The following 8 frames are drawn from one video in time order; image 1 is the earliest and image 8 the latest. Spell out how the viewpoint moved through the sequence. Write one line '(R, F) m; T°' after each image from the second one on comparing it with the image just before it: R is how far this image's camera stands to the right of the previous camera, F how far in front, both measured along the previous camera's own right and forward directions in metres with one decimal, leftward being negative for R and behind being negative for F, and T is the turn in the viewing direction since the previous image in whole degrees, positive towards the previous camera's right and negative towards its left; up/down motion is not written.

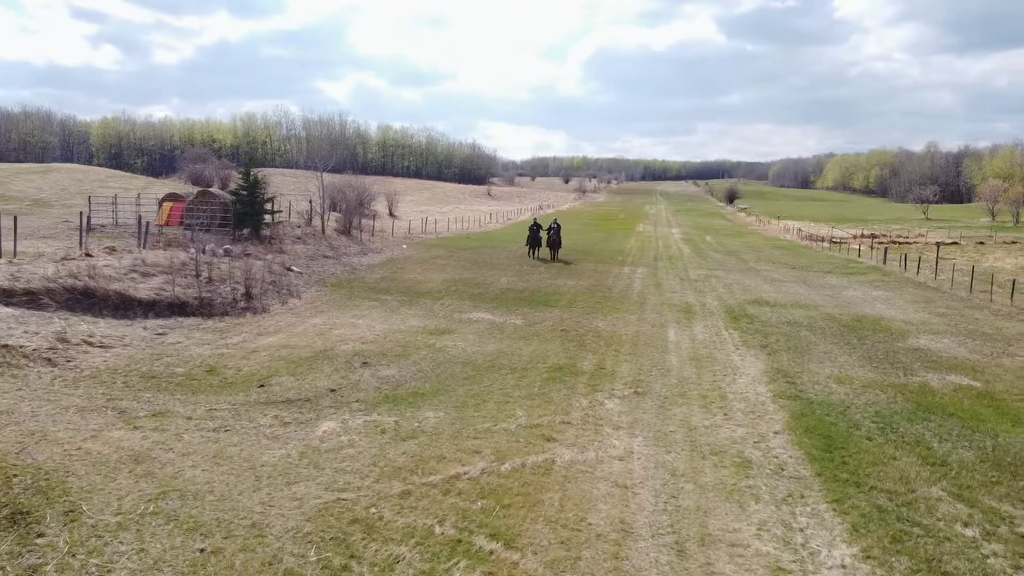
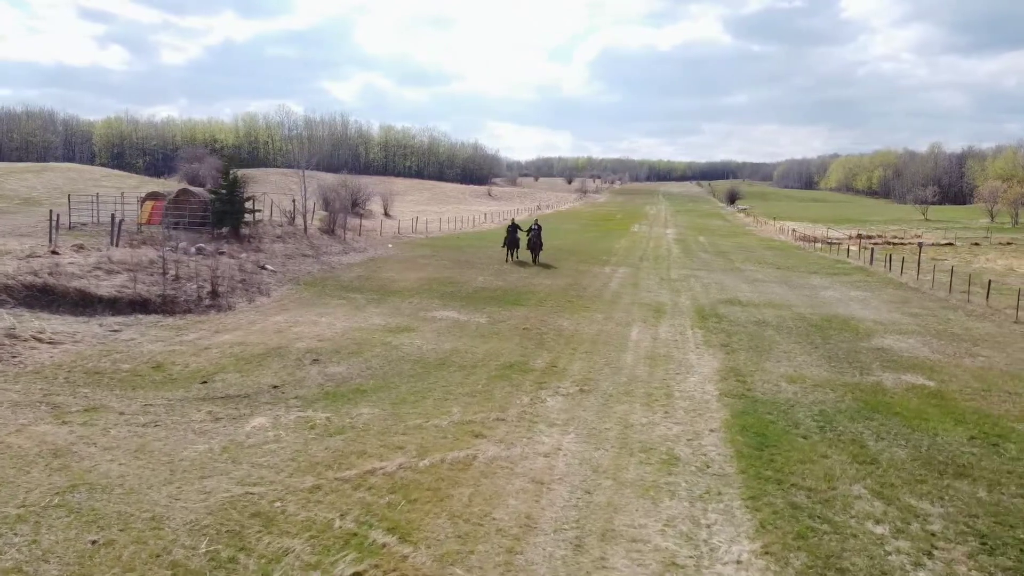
(+1.0, 0.0) m; 0°
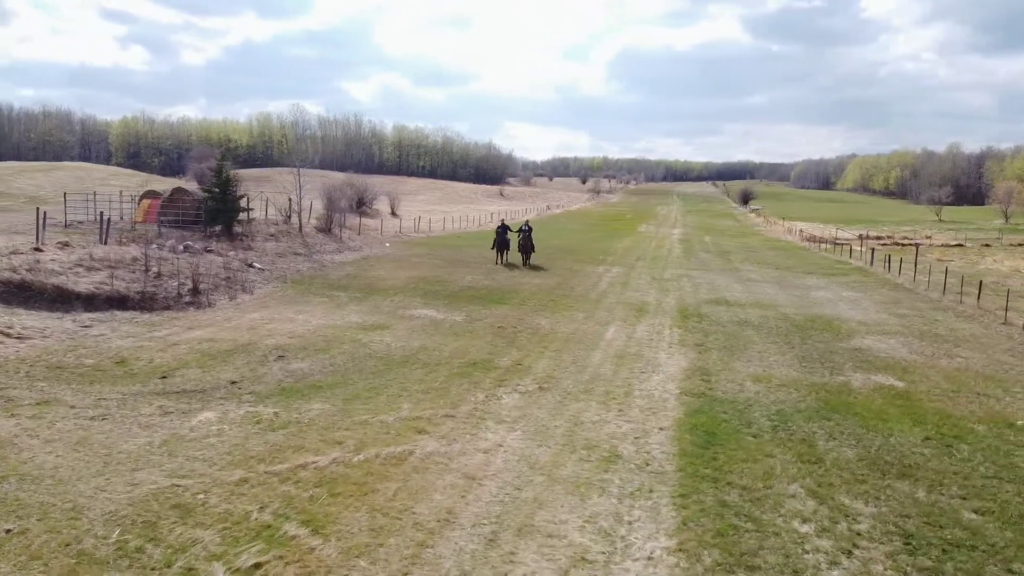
(+0.9, -0.1) m; -1°
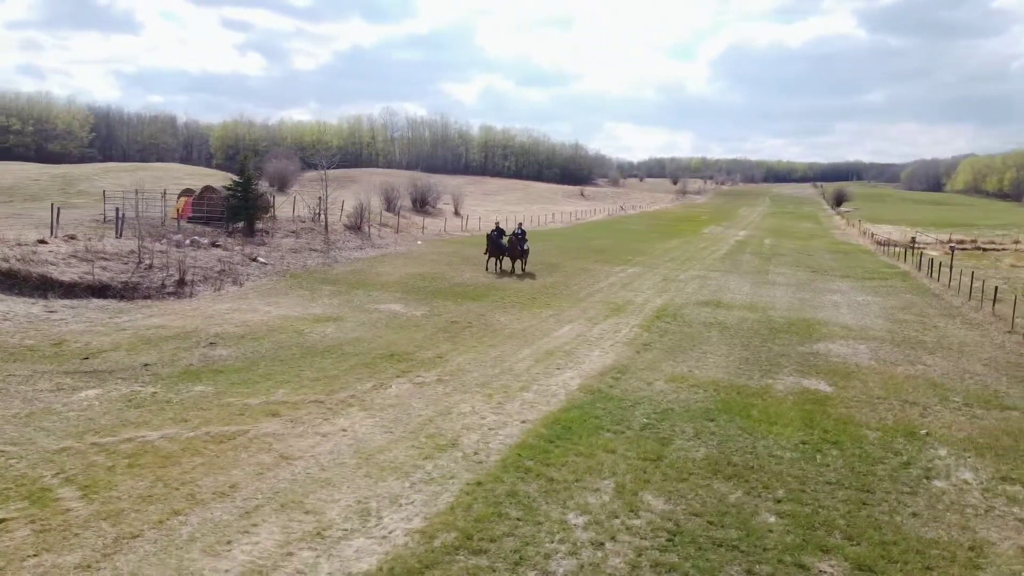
(+3.2, -0.1) m; -7°
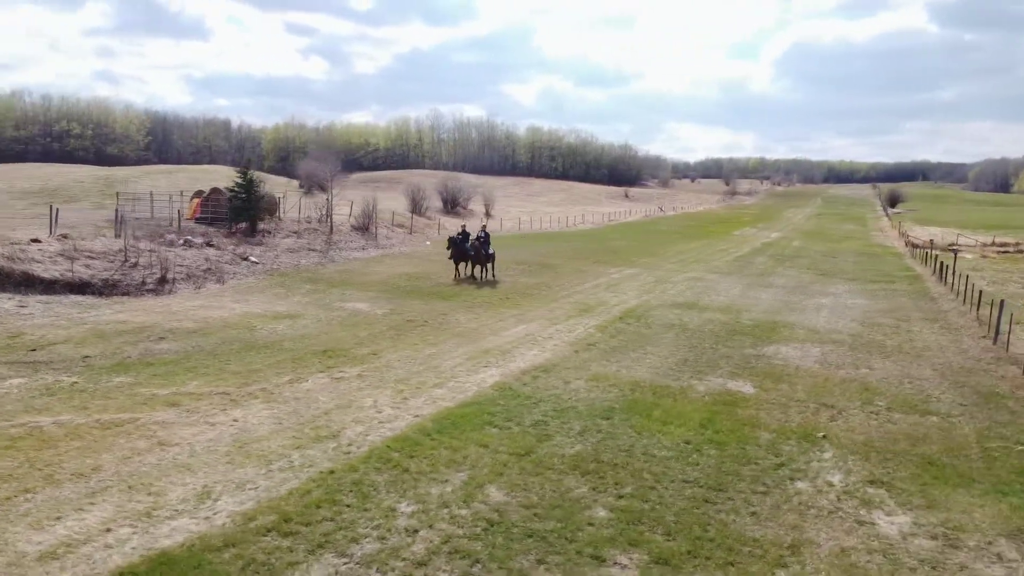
(+2.4, -0.3) m; -4°
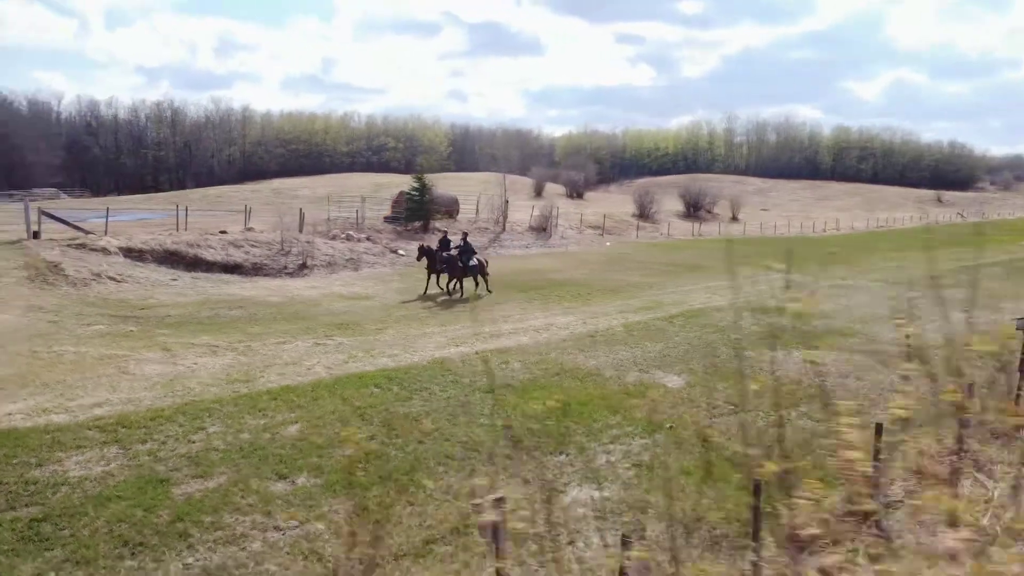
(+6.9, -0.2) m; -22°
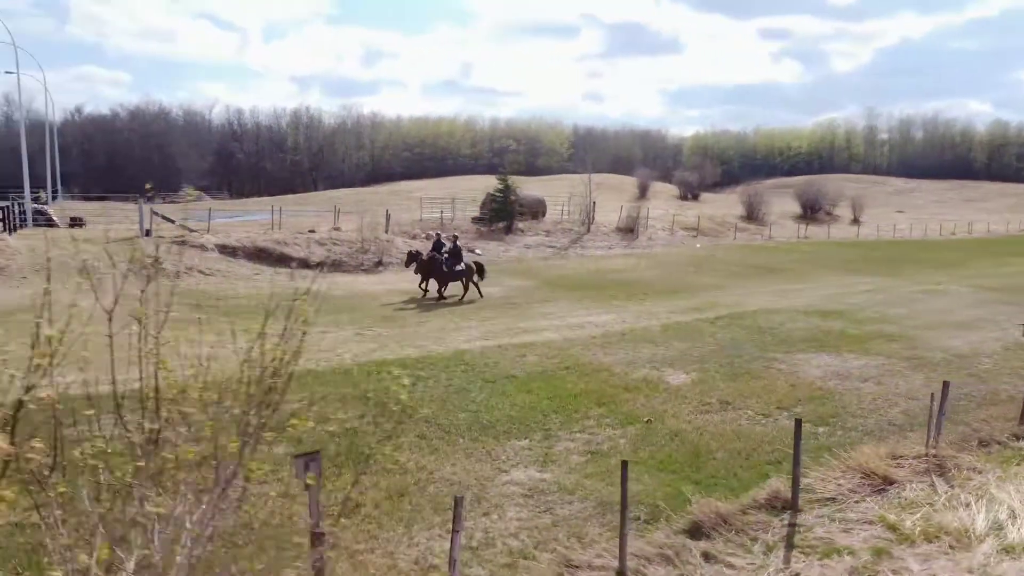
(+2.3, -0.6) m; -9°
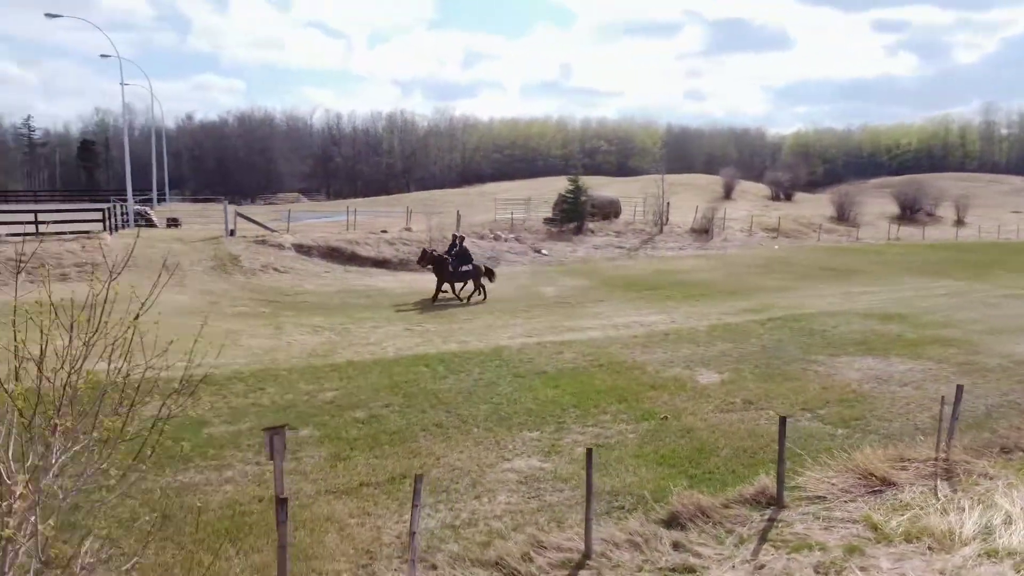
(+1.2, -0.4) m; -7°
